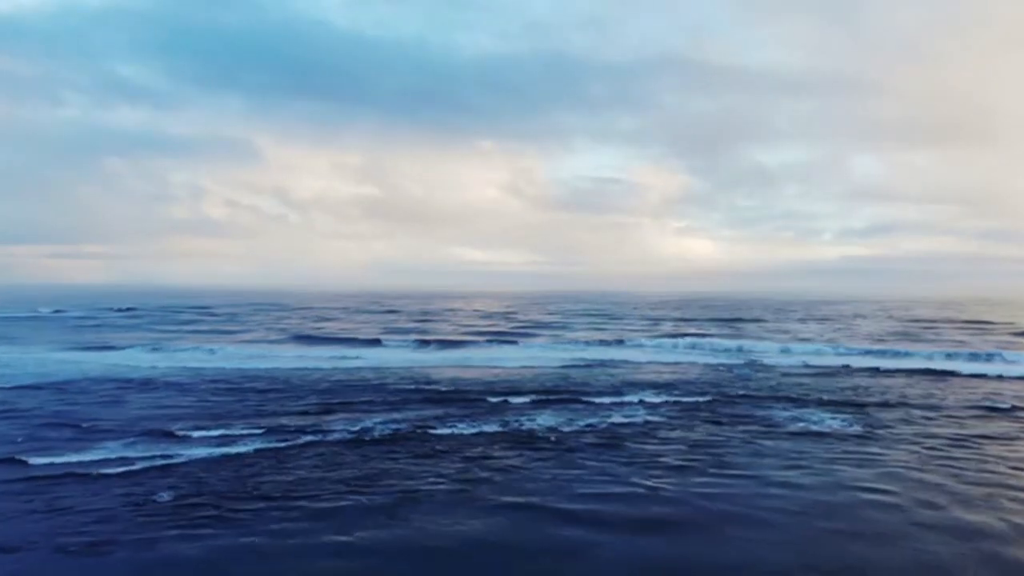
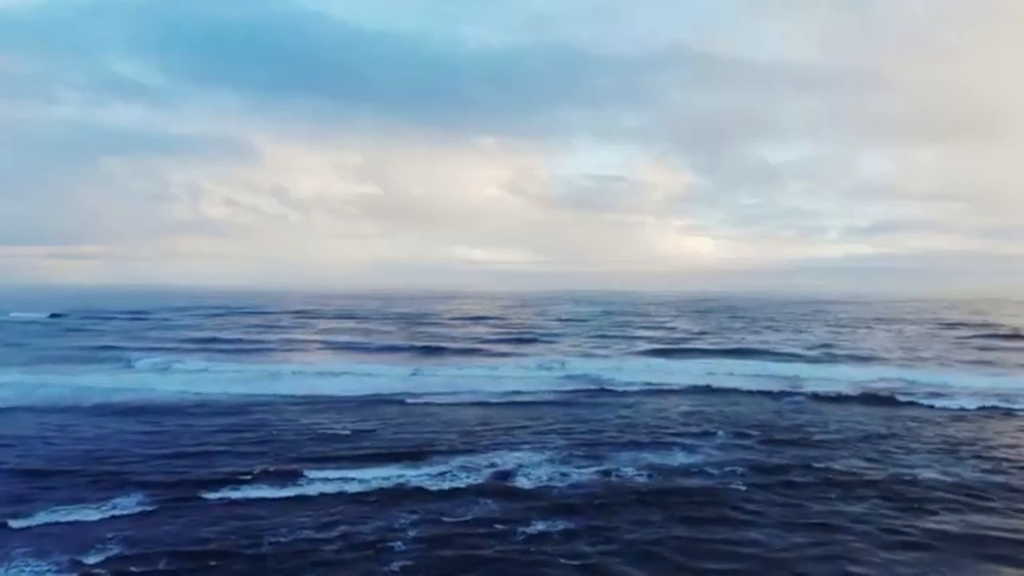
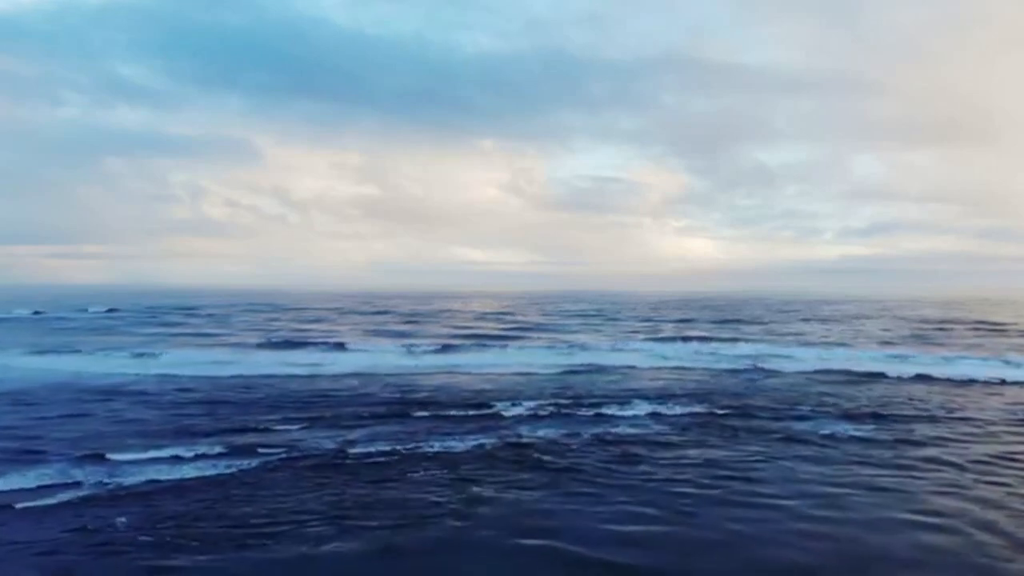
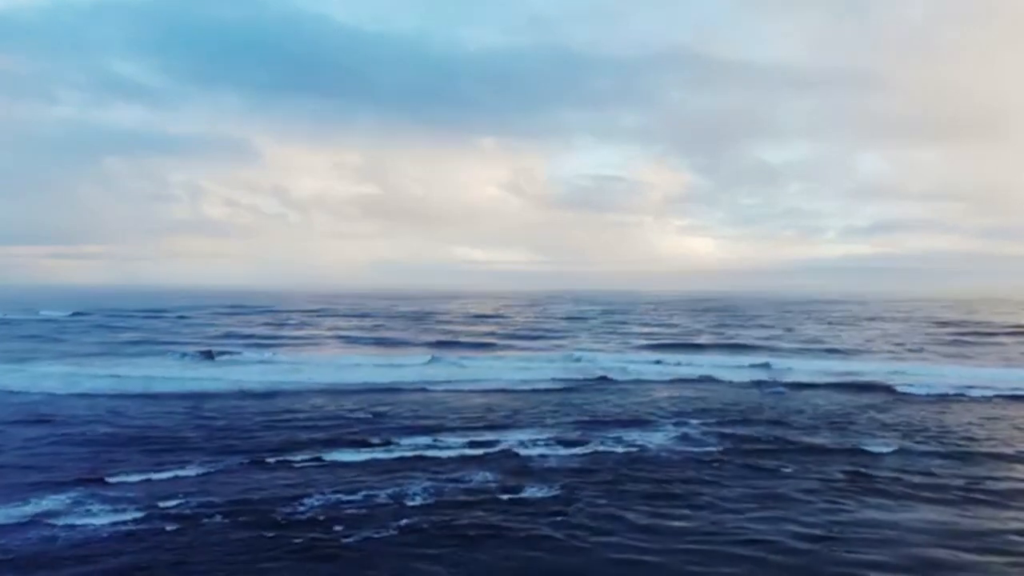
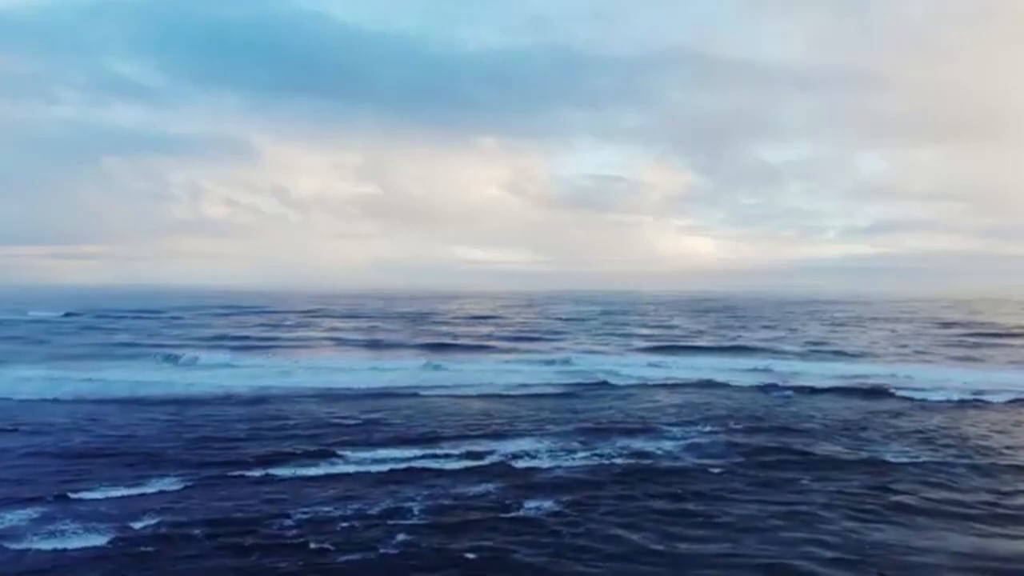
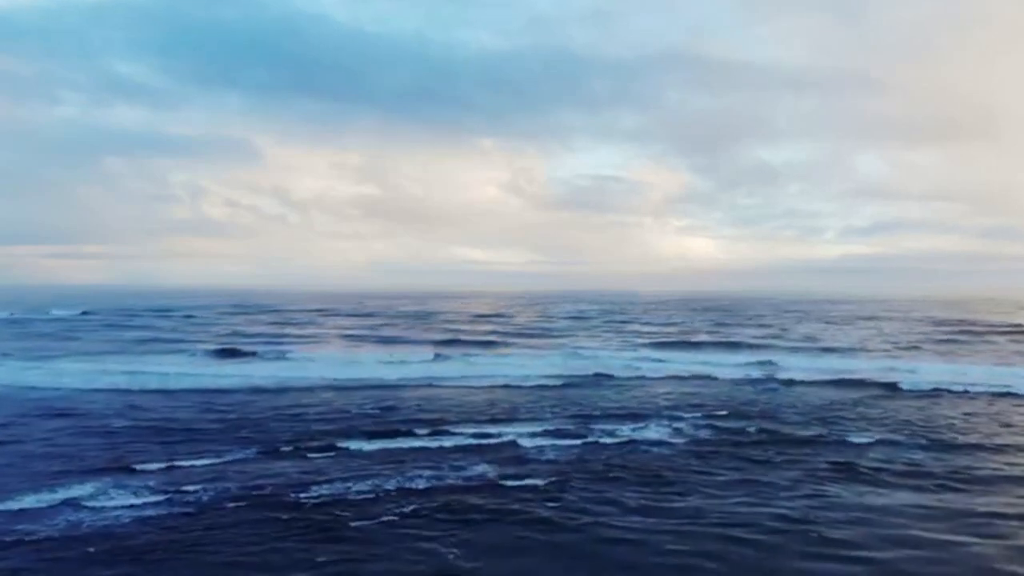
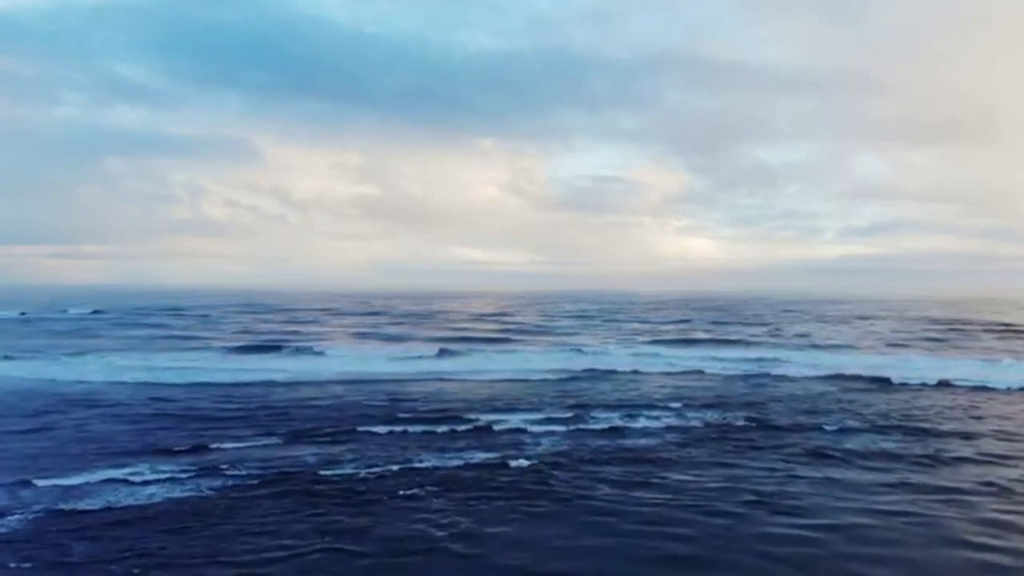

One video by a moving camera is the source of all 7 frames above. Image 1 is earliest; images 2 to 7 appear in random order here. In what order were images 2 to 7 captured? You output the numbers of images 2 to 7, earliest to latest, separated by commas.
3, 7, 6, 4, 5, 2
